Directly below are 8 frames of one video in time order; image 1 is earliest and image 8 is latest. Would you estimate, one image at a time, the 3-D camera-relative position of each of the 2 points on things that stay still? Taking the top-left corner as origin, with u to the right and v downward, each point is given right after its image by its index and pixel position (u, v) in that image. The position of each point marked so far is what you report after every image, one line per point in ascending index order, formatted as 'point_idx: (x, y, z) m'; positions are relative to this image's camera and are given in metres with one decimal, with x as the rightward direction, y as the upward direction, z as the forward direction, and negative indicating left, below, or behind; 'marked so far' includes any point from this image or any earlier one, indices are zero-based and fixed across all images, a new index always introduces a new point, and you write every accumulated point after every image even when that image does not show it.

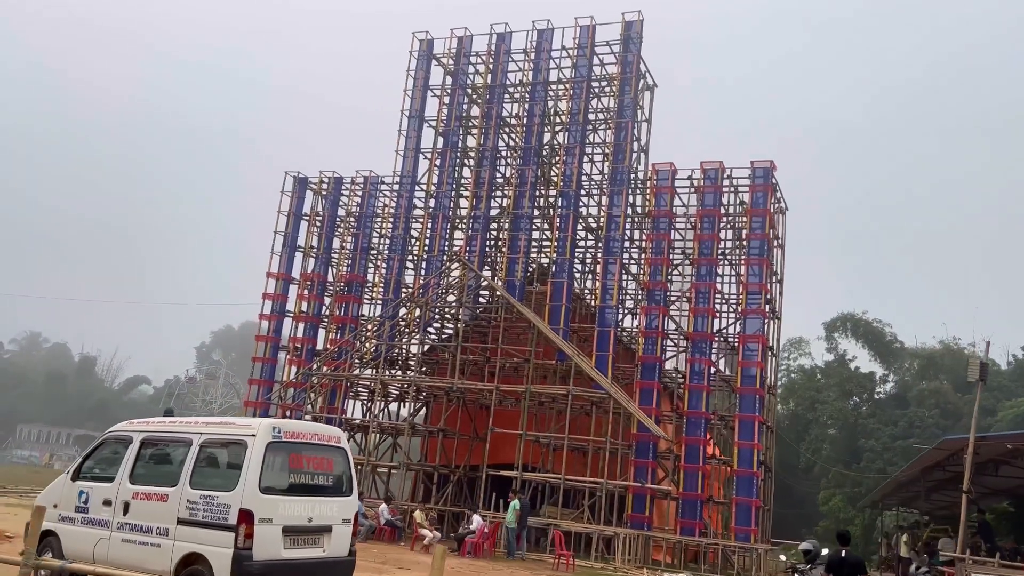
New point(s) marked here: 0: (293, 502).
0: (-1.9, -1.8, +6.7) m
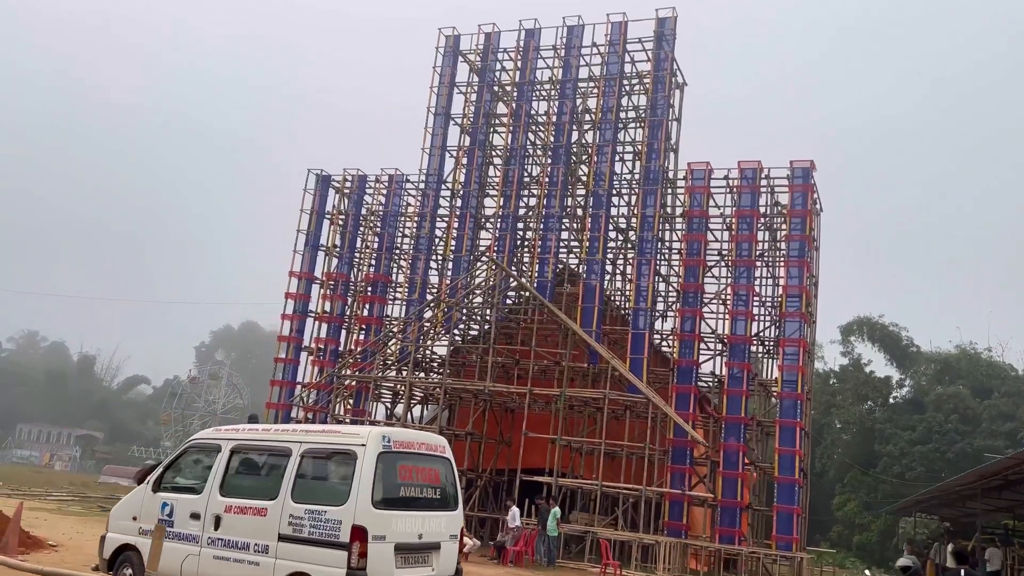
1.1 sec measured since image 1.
0: (-0.8, -1.8, +6.2) m
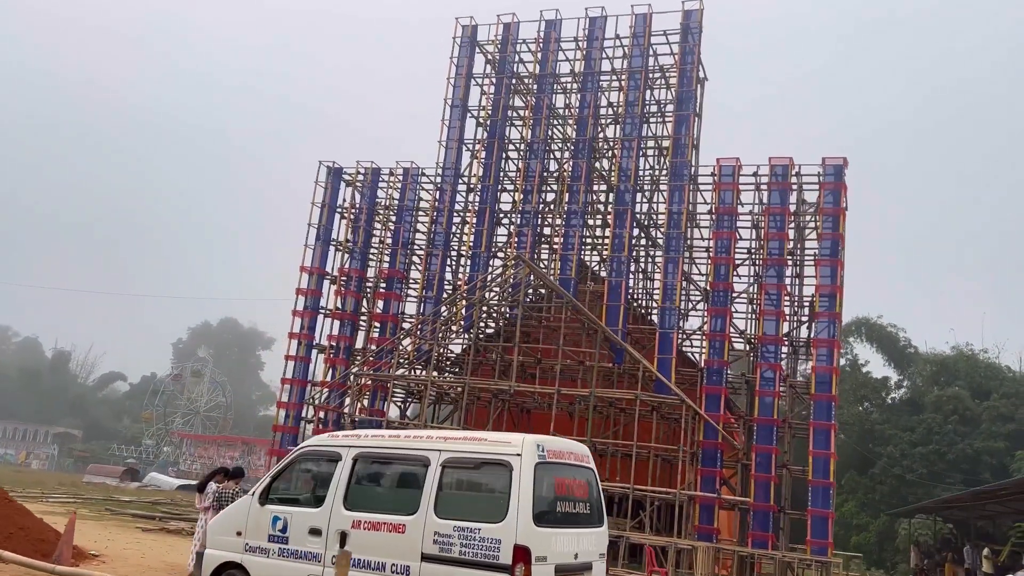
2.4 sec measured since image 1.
0: (+0.4, -1.8, +5.6) m
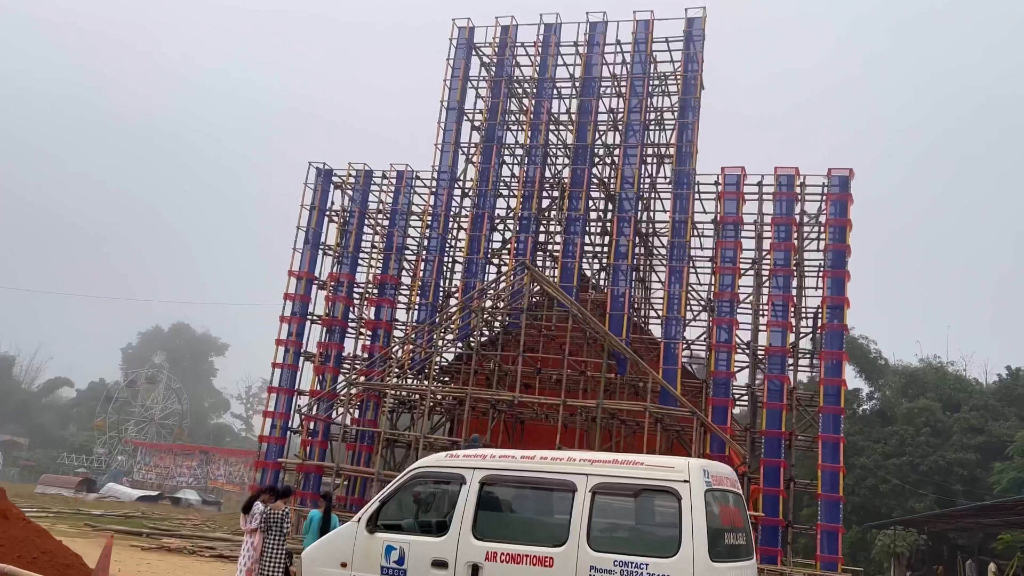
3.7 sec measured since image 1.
0: (+1.4, -1.8, +5.0) m
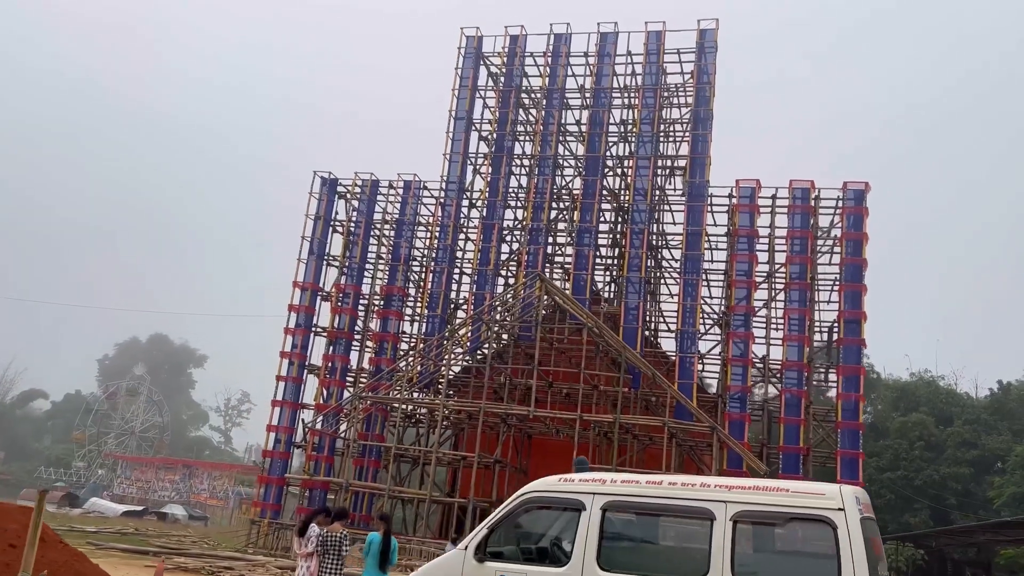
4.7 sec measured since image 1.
0: (+2.2, -1.9, +4.7) m
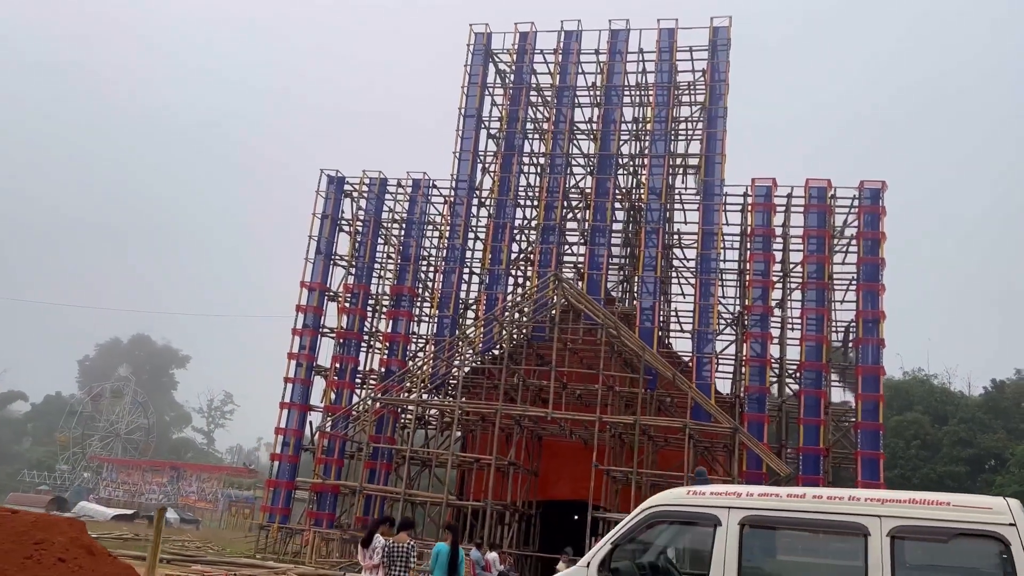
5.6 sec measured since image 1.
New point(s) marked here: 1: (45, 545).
0: (+3.0, -1.9, +4.4) m
1: (-4.7, -2.6, +7.9) m
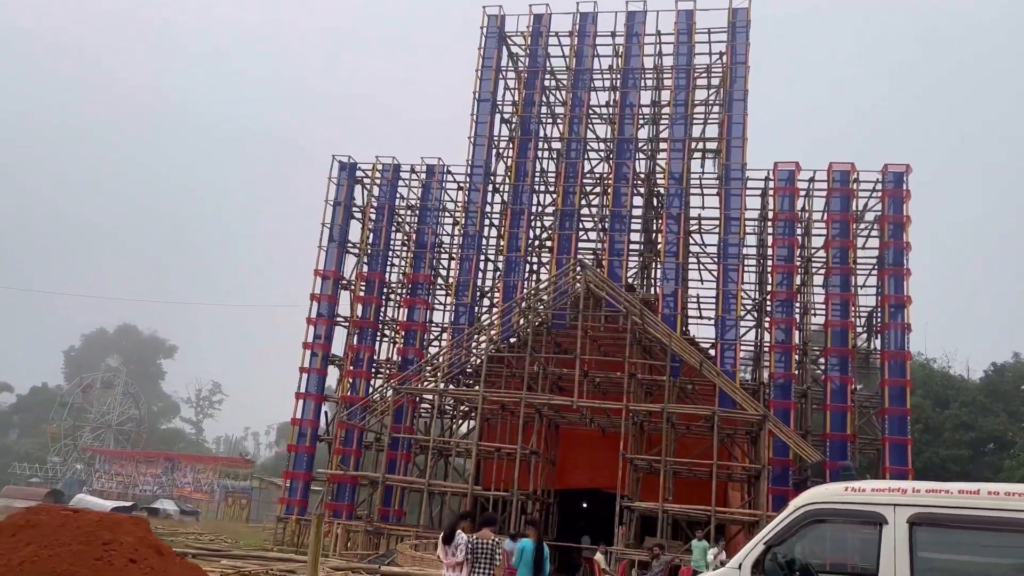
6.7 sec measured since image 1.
0: (+3.9, -1.8, +4.2) m
1: (-3.8, -2.5, +7.6) m
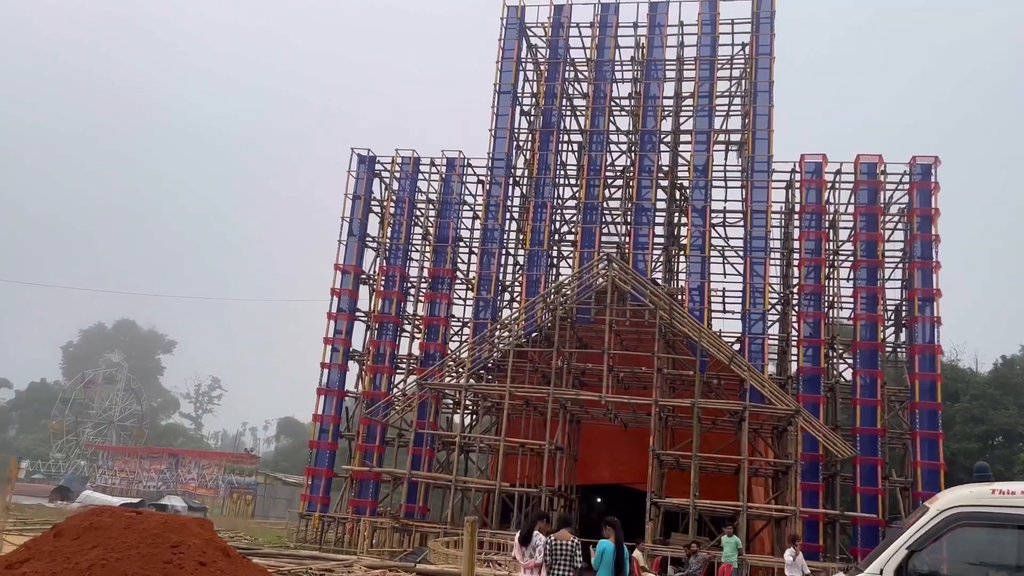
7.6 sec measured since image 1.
0: (+4.7, -1.7, +4.0) m
1: (-3.1, -2.4, +7.3) m
